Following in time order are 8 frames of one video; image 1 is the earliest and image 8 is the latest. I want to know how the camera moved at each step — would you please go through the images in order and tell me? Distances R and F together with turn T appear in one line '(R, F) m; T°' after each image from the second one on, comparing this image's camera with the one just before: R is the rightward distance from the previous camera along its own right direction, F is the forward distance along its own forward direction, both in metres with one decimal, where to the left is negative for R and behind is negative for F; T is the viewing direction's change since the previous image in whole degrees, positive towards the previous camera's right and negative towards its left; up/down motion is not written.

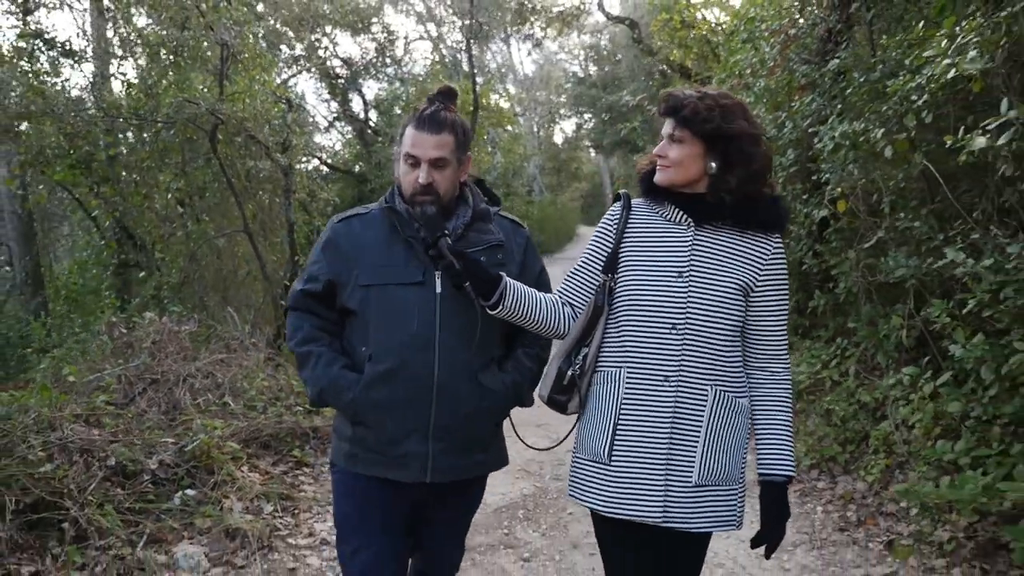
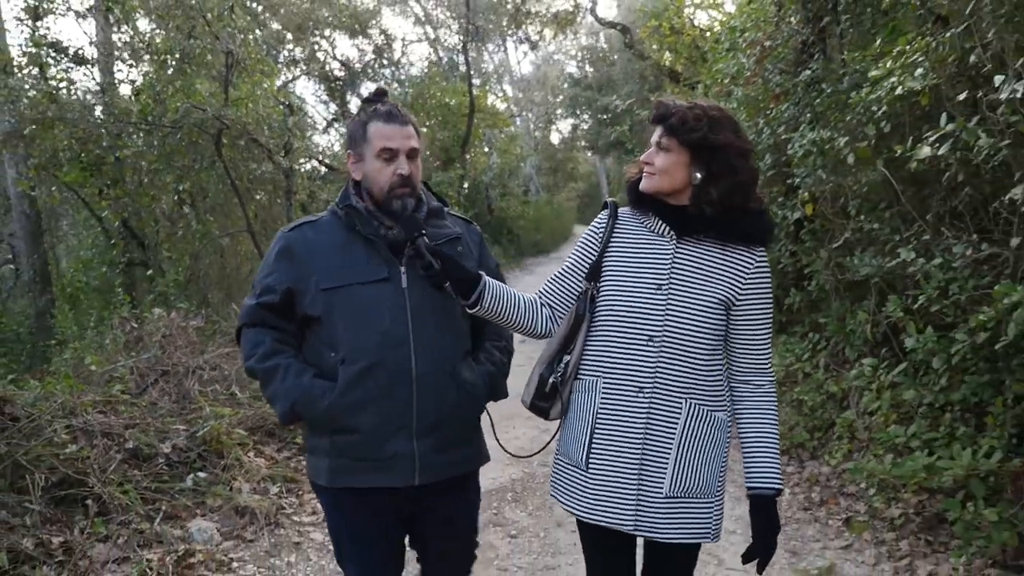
(+0.1, -0.4) m; 0°
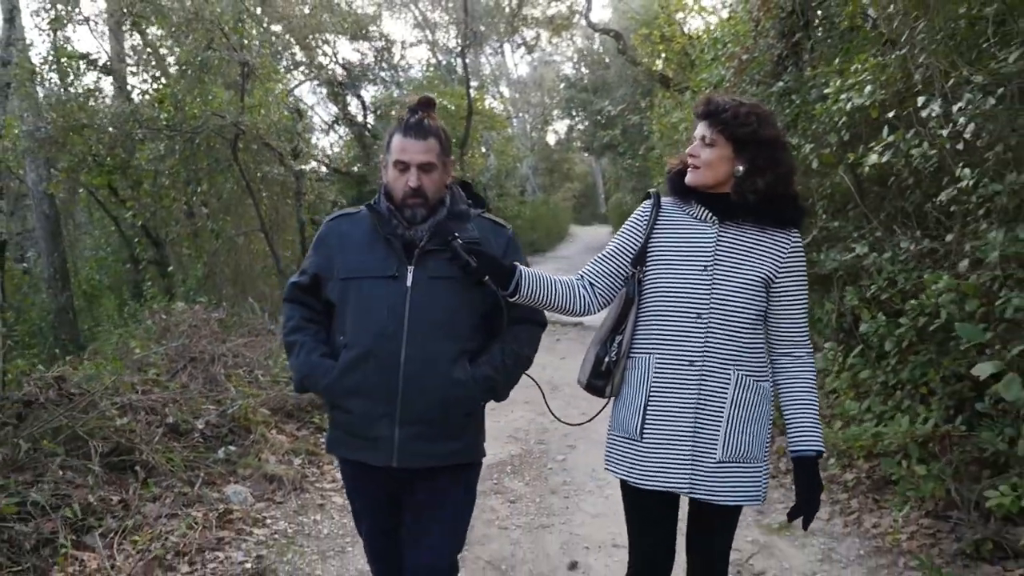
(0.0, -0.6) m; 0°
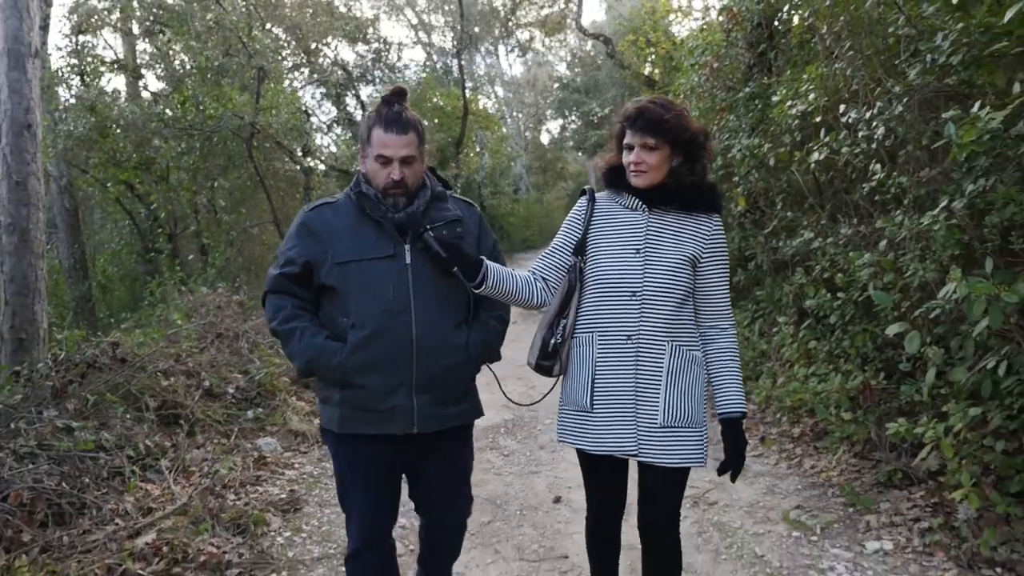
(0.0, -0.8) m; 0°
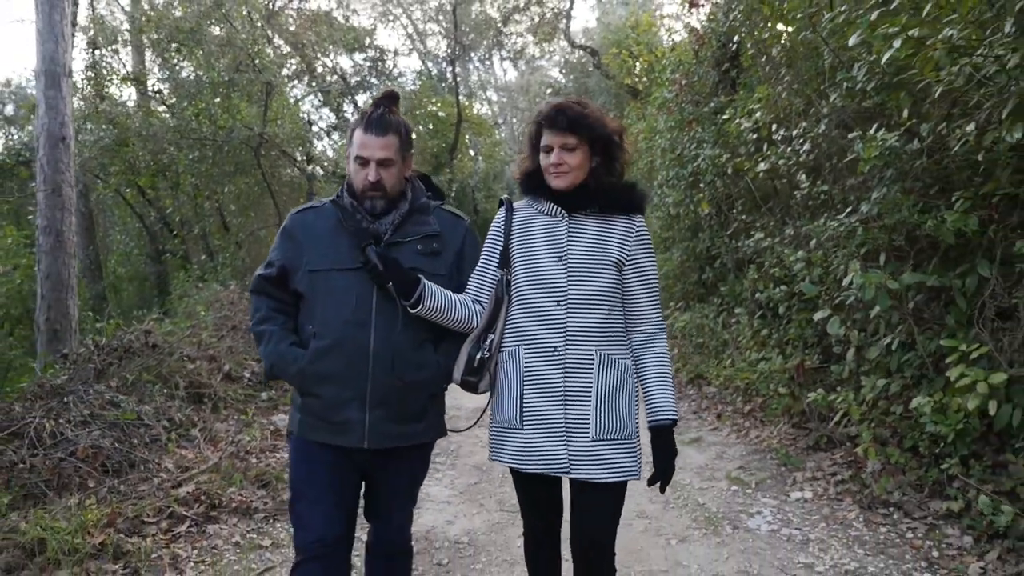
(+0.1, -0.8) m; 0°
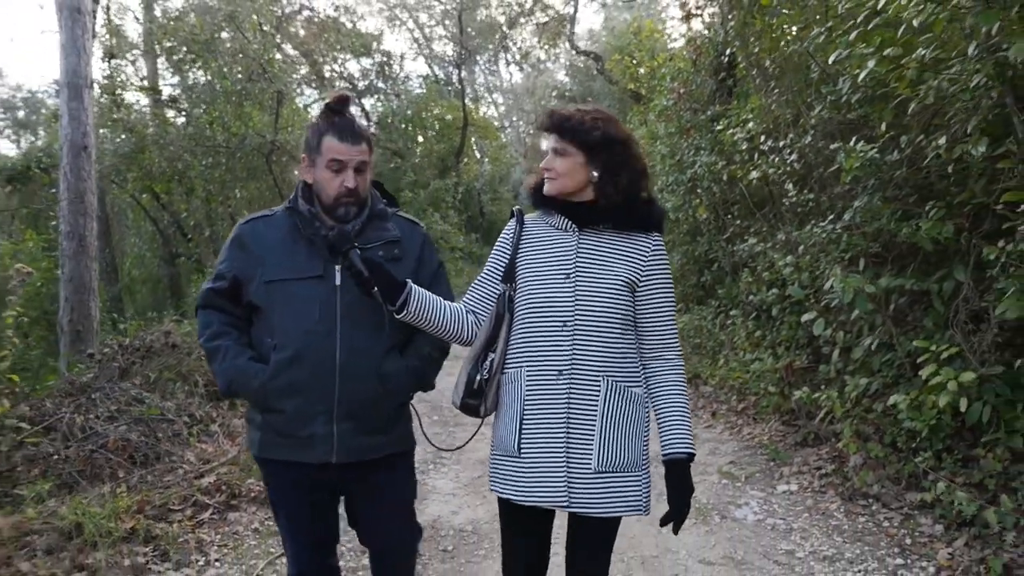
(0.0, -0.3) m; 0°
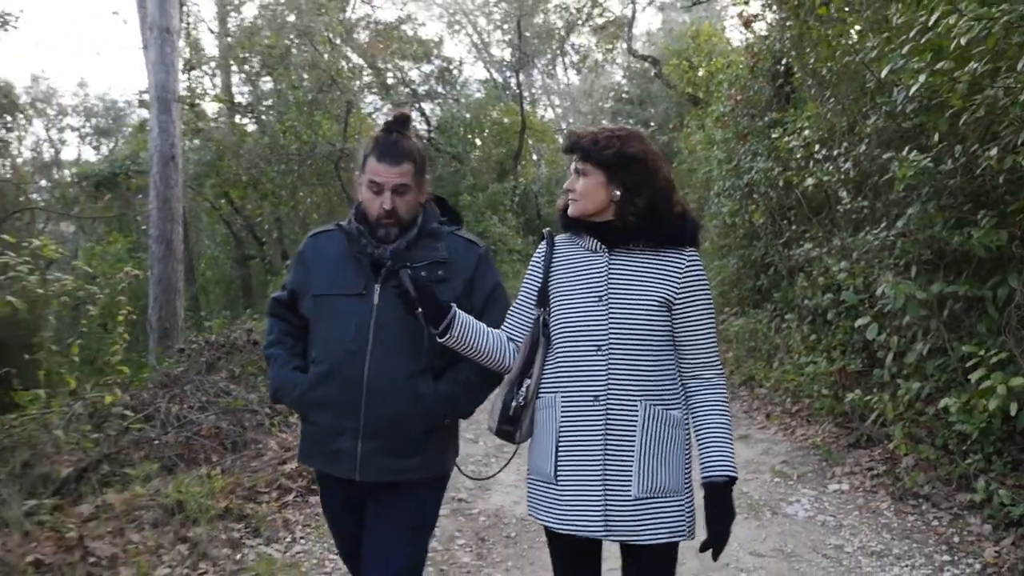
(0.0, -0.3) m; -4°
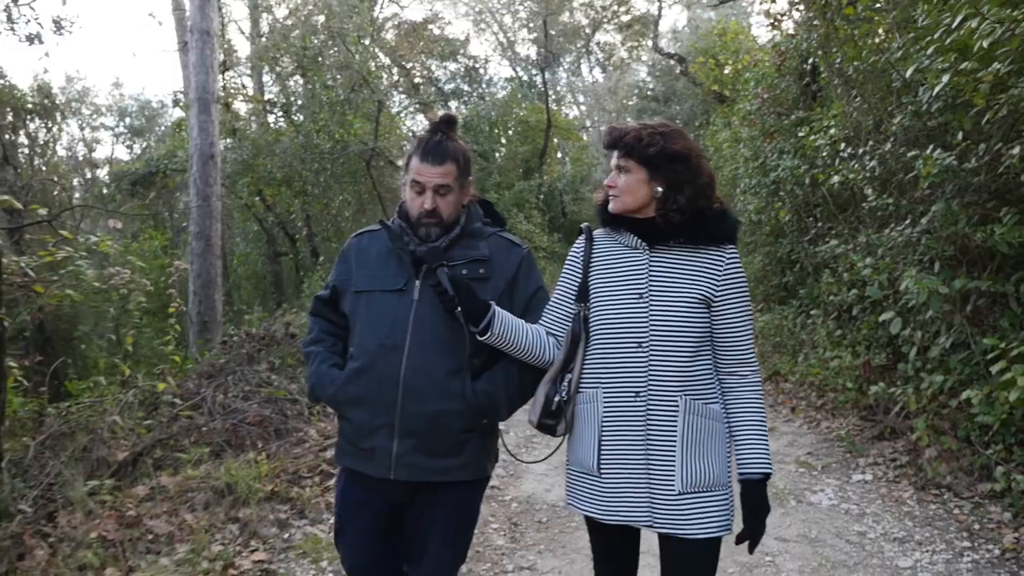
(-0.1, -0.2) m; -2°
